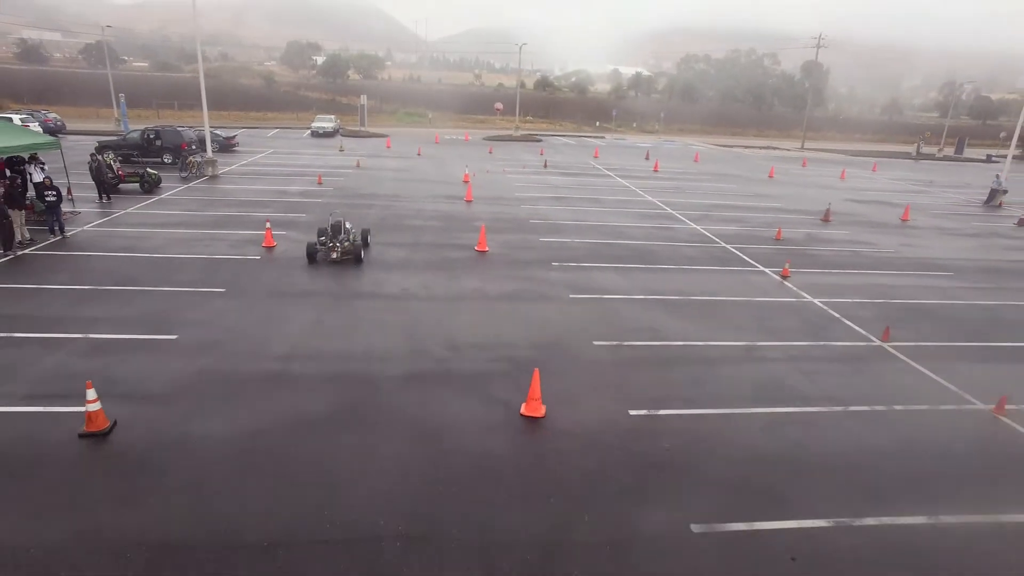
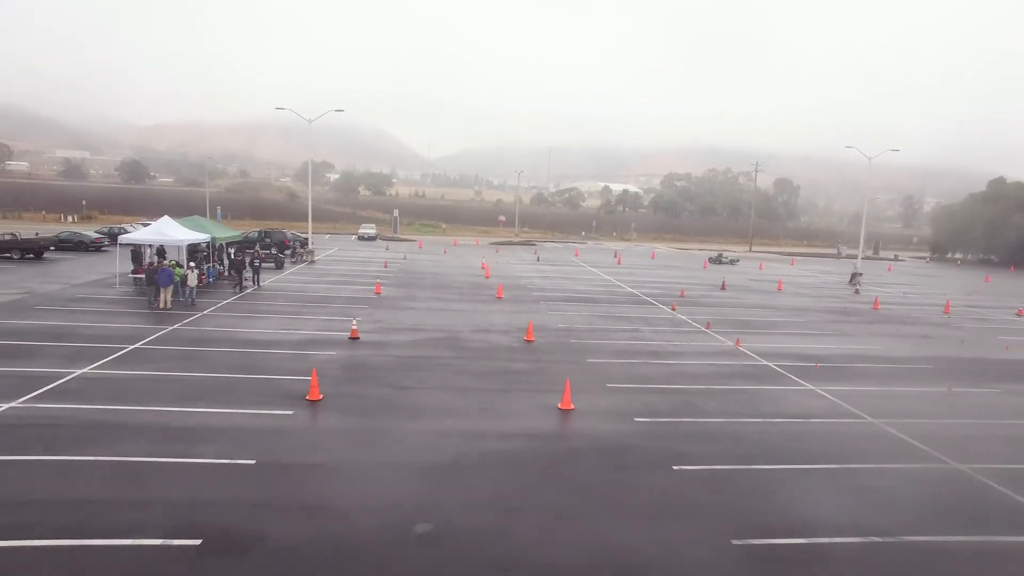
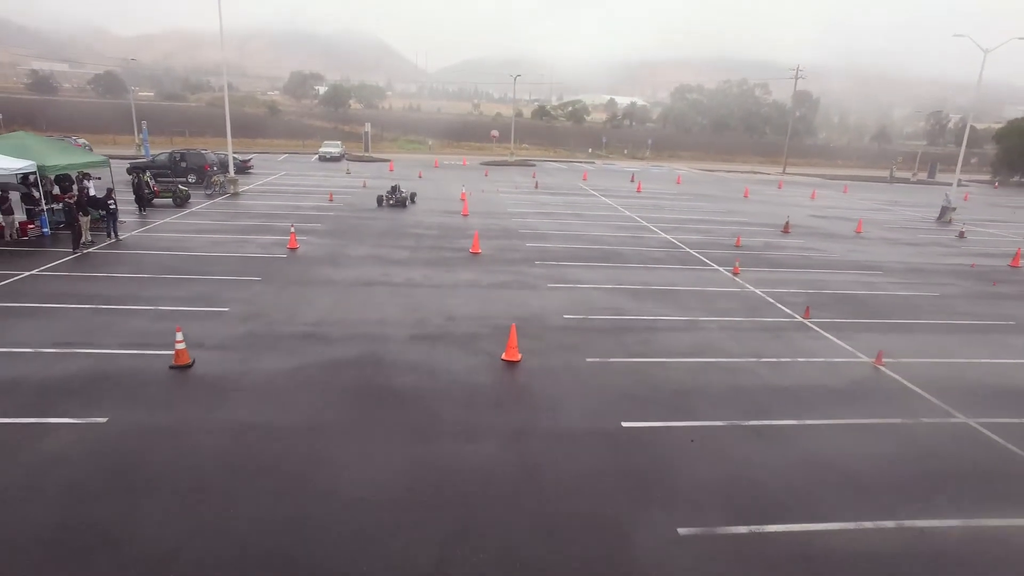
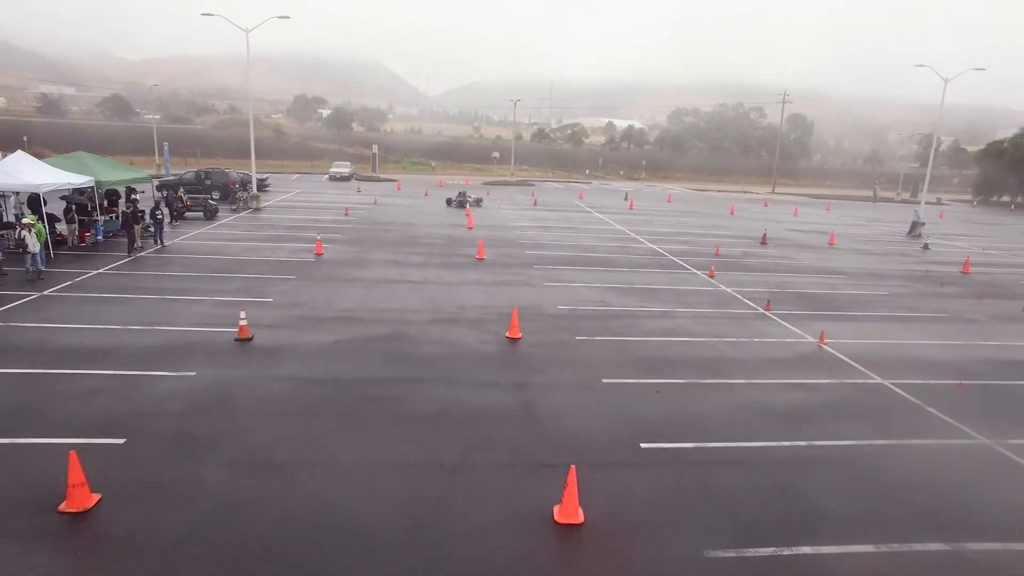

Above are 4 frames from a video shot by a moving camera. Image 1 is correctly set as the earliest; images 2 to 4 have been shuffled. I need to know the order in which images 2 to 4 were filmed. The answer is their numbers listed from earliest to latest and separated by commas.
3, 4, 2
